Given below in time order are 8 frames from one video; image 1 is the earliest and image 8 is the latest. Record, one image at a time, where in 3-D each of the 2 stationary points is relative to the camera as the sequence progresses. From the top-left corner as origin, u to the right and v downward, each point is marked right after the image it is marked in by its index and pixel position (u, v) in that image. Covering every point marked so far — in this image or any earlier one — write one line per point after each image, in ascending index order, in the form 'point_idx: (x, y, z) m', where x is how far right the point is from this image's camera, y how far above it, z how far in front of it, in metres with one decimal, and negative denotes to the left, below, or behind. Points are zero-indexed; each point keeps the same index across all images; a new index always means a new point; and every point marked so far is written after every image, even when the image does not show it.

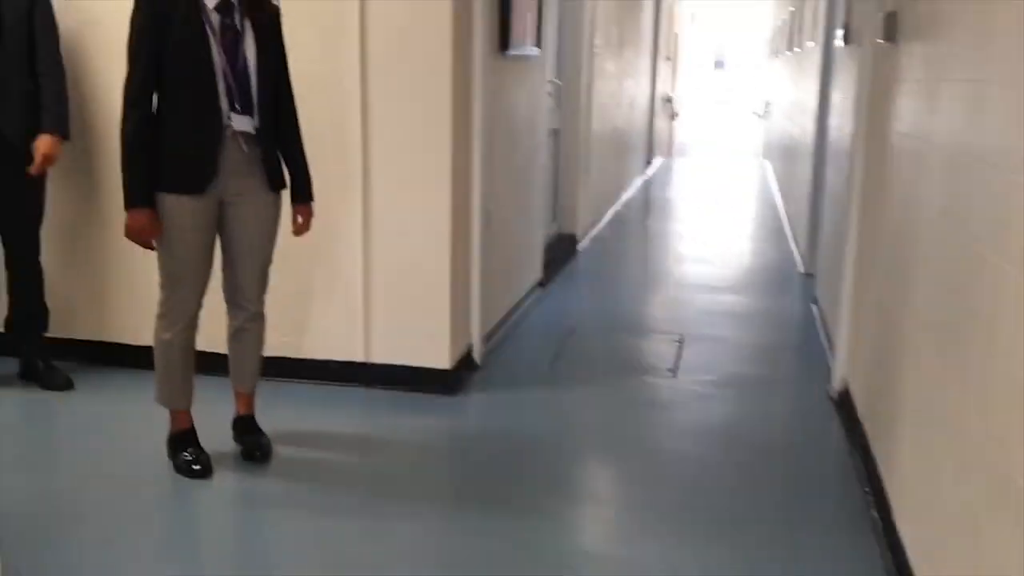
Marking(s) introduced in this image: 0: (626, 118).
0: (+1.1, +1.6, +8.4) m
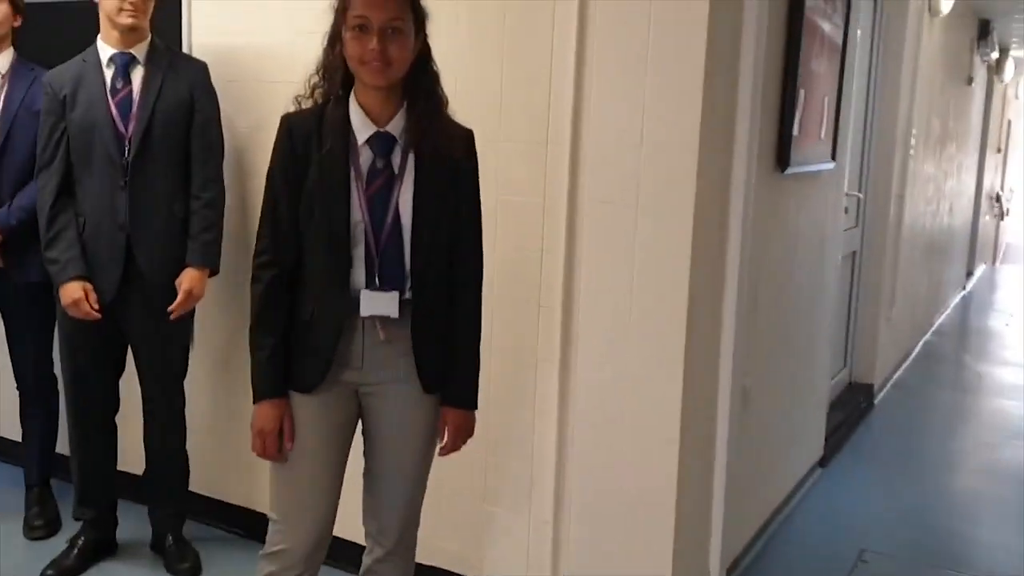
0: (+3.3, +0.5, +6.8) m
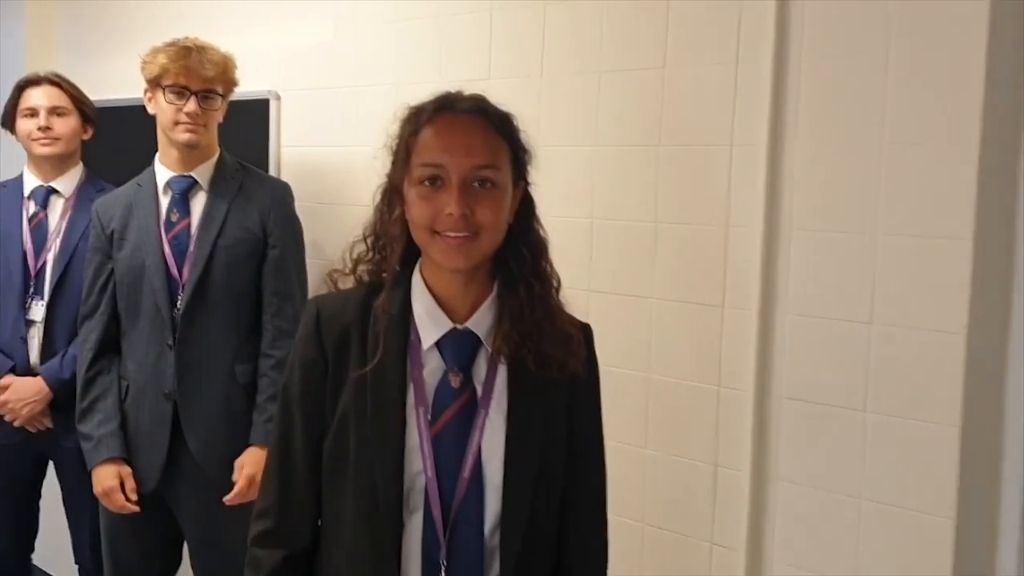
0: (+4.4, -0.3, +5.4) m
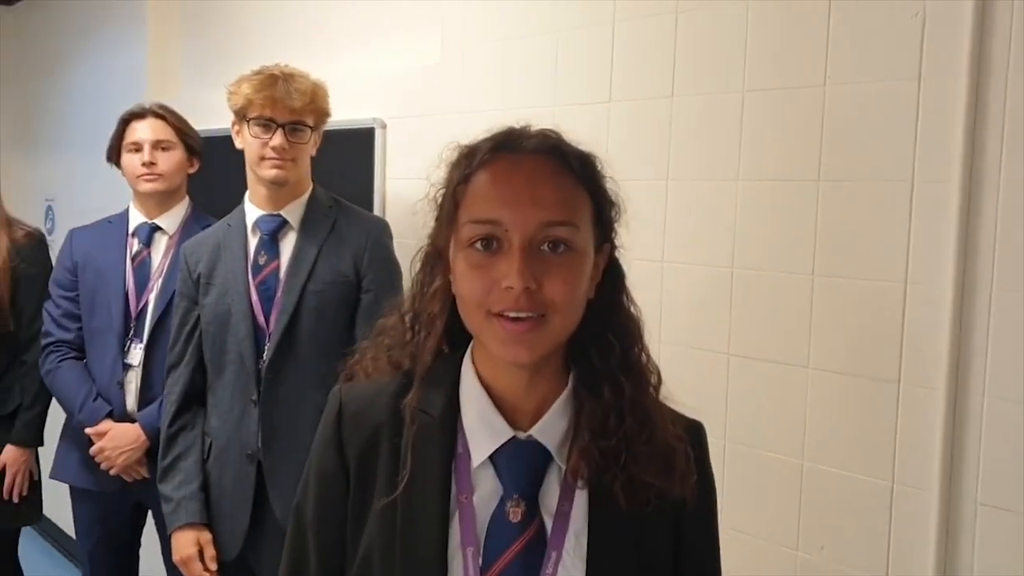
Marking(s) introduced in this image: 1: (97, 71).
0: (+5.1, -0.5, +4.2) m
1: (-1.6, +0.8, +3.4) m
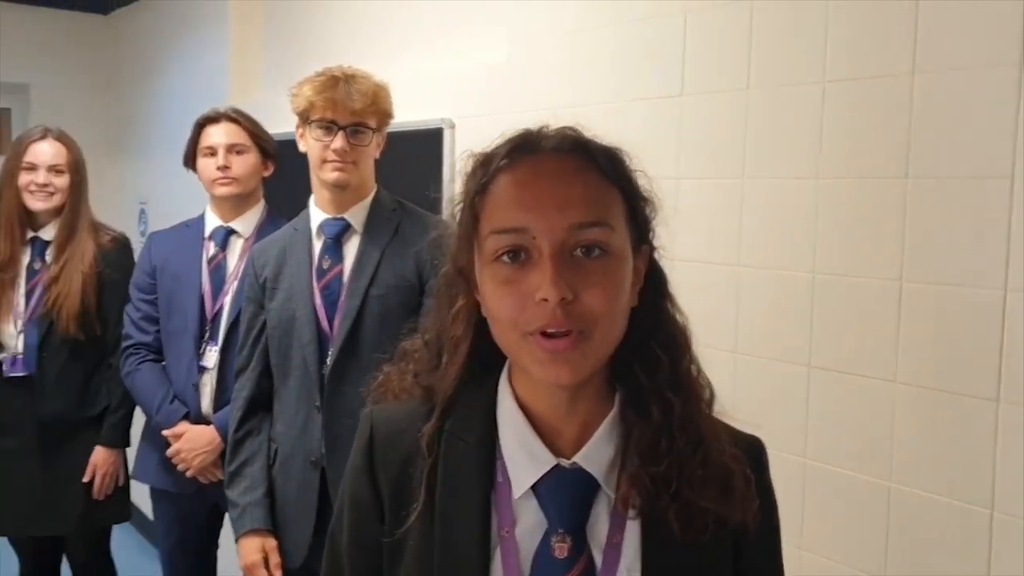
0: (+5.5, -0.5, +3.6) m
1: (-1.3, +0.8, +3.5) m
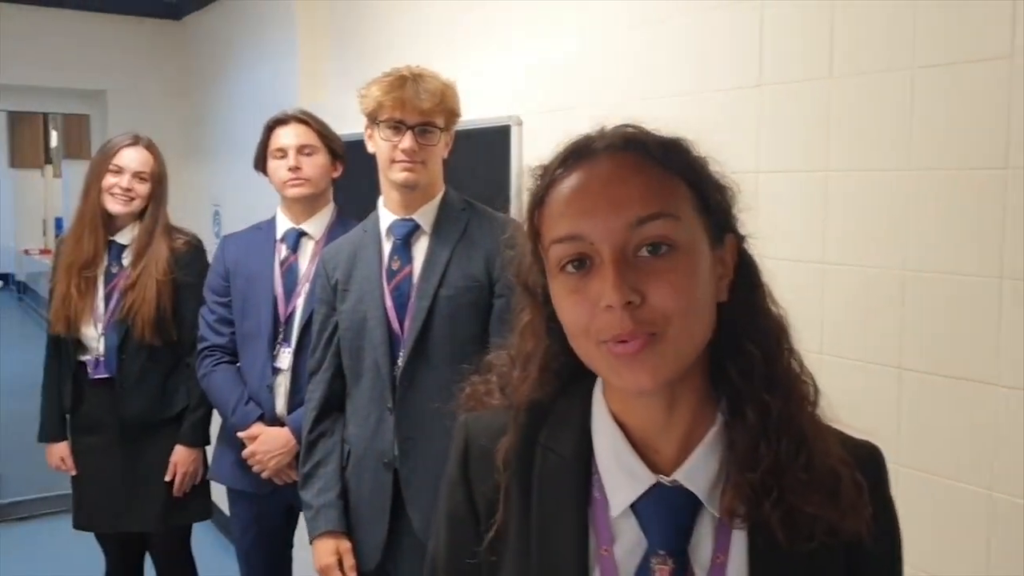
0: (+5.8, -0.4, +3.1) m
1: (-1.0, +0.8, +3.5) m
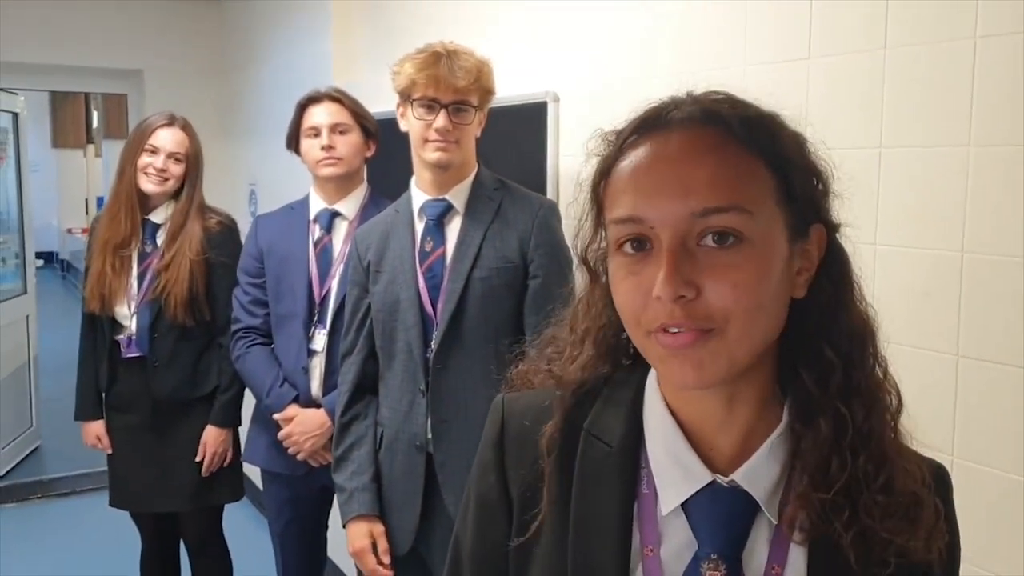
0: (+5.9, -0.4, +2.8) m
1: (-0.9, +0.9, +3.5) m
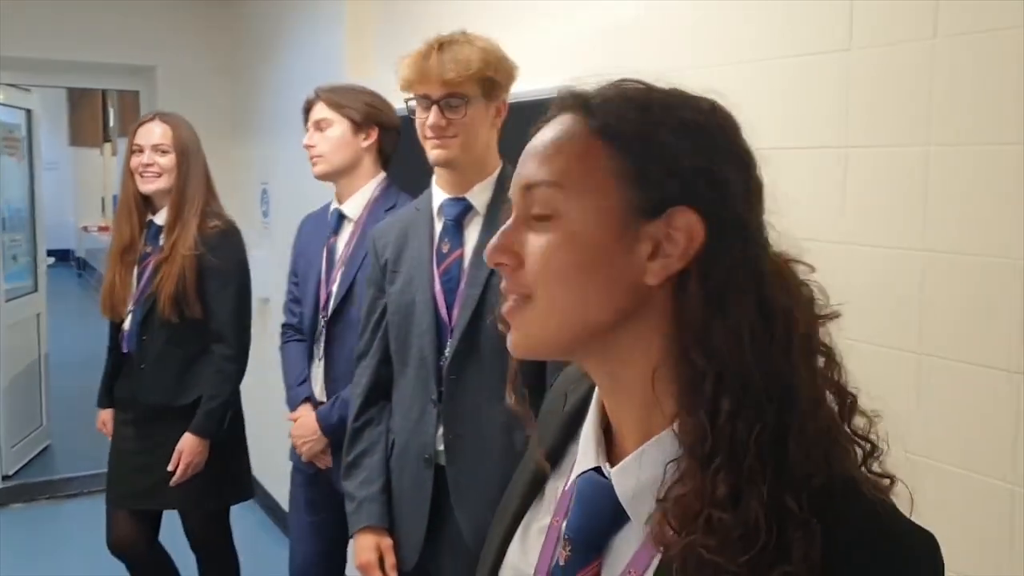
0: (+5.9, -0.4, +2.7) m
1: (-0.8, +0.9, +3.4) m
